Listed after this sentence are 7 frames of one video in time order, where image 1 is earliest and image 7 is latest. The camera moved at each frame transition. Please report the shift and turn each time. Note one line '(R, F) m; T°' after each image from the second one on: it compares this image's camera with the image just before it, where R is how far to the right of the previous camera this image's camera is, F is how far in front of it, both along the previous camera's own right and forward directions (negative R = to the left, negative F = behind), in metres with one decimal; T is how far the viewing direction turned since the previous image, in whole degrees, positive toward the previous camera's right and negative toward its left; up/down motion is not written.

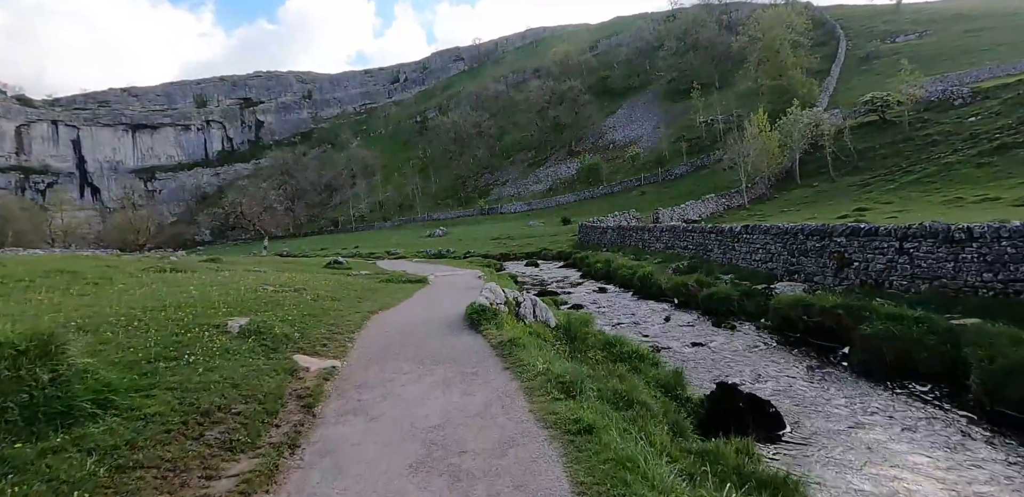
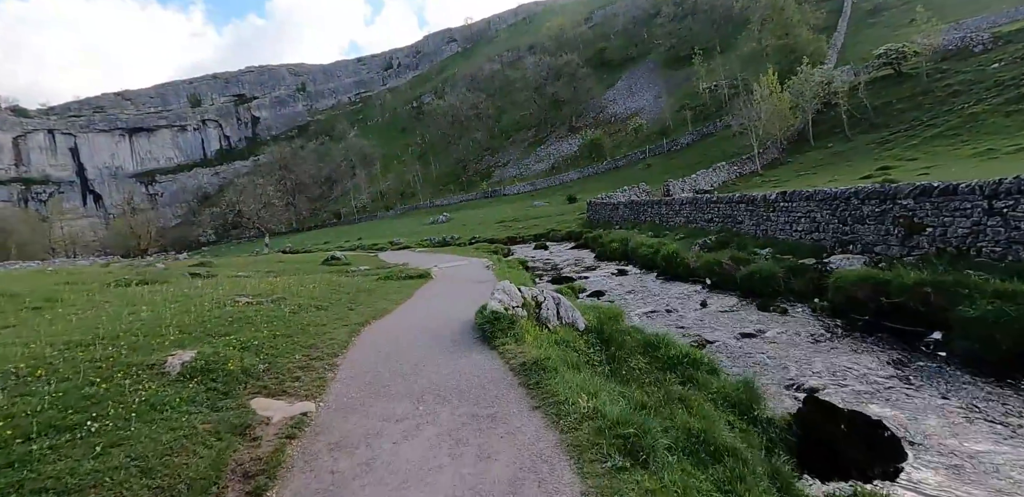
(-0.2, +2.9) m; -1°
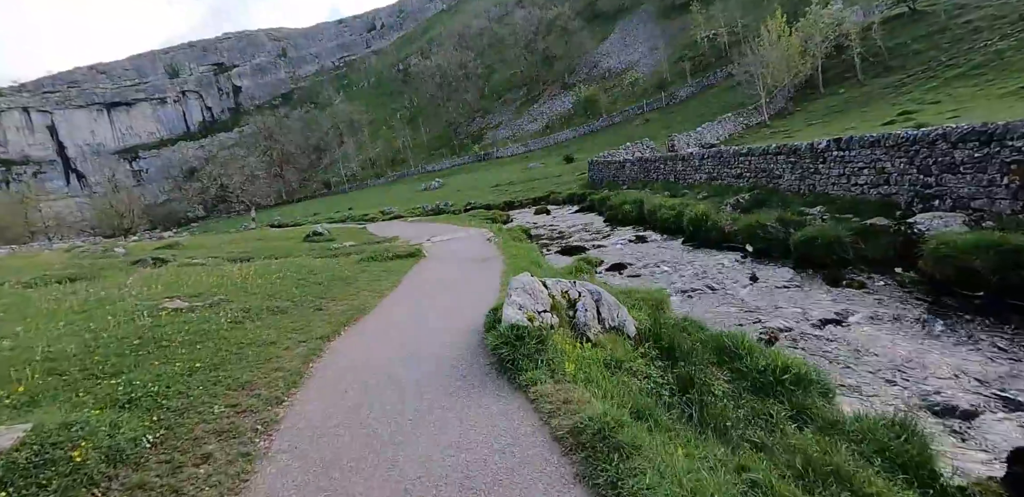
(-0.4, +3.8) m; 0°
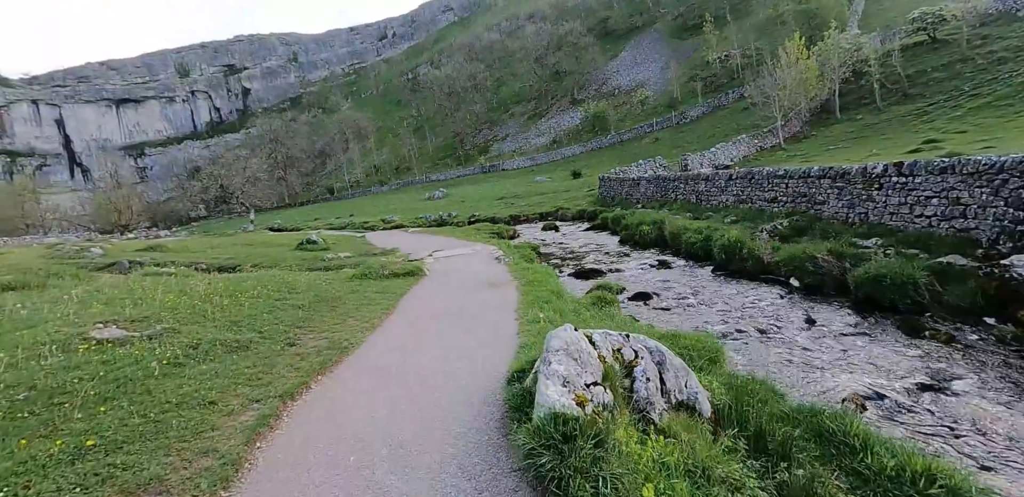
(-0.4, +2.5) m; 0°
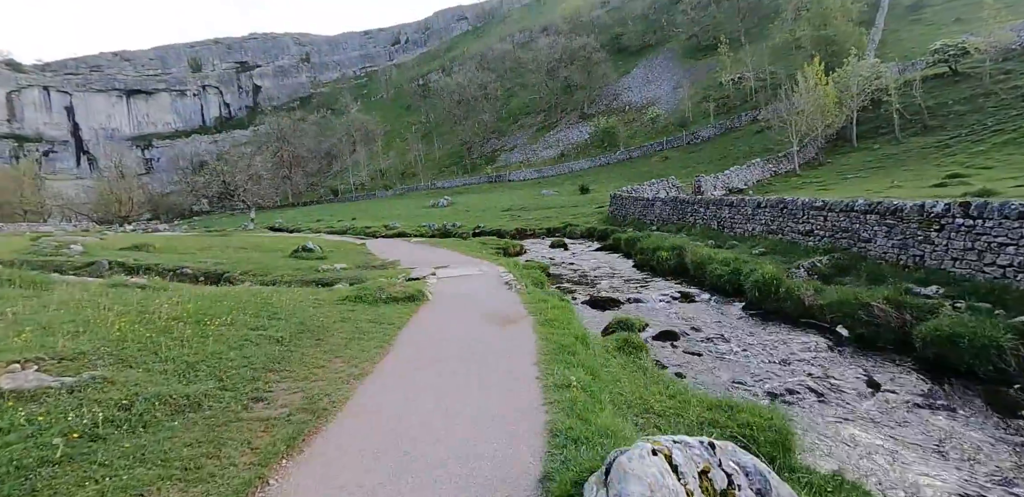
(-0.4, +2.0) m; 0°
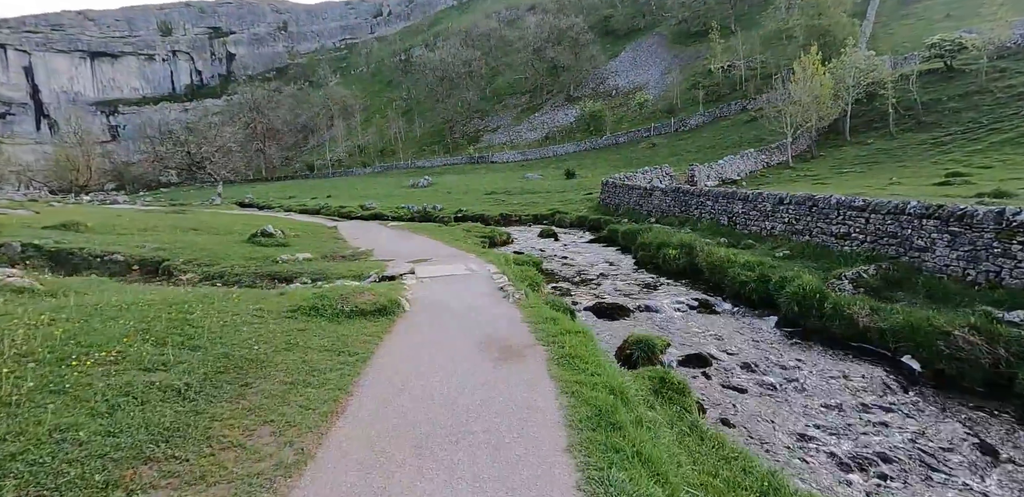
(-0.5, +3.4) m; +2°
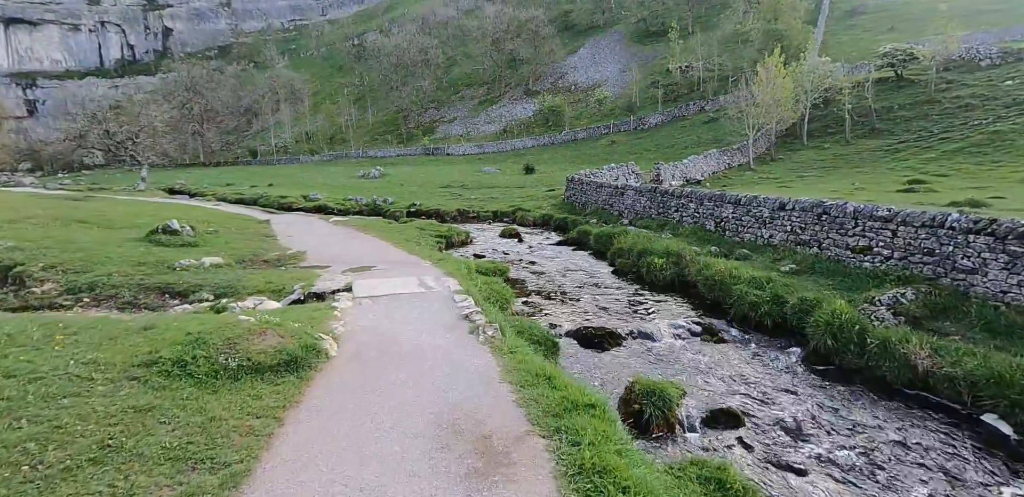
(-0.4, +3.9) m; +5°
